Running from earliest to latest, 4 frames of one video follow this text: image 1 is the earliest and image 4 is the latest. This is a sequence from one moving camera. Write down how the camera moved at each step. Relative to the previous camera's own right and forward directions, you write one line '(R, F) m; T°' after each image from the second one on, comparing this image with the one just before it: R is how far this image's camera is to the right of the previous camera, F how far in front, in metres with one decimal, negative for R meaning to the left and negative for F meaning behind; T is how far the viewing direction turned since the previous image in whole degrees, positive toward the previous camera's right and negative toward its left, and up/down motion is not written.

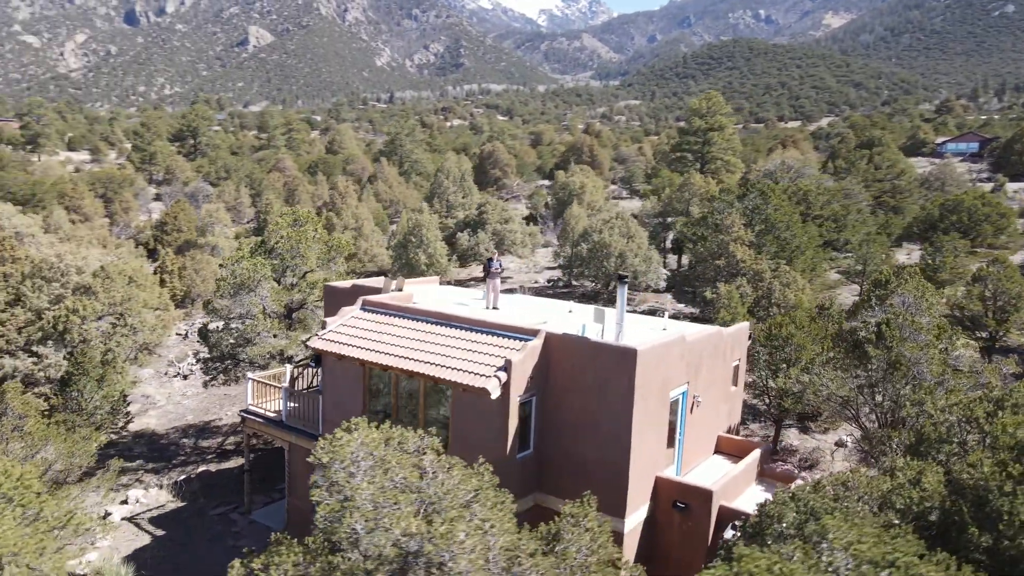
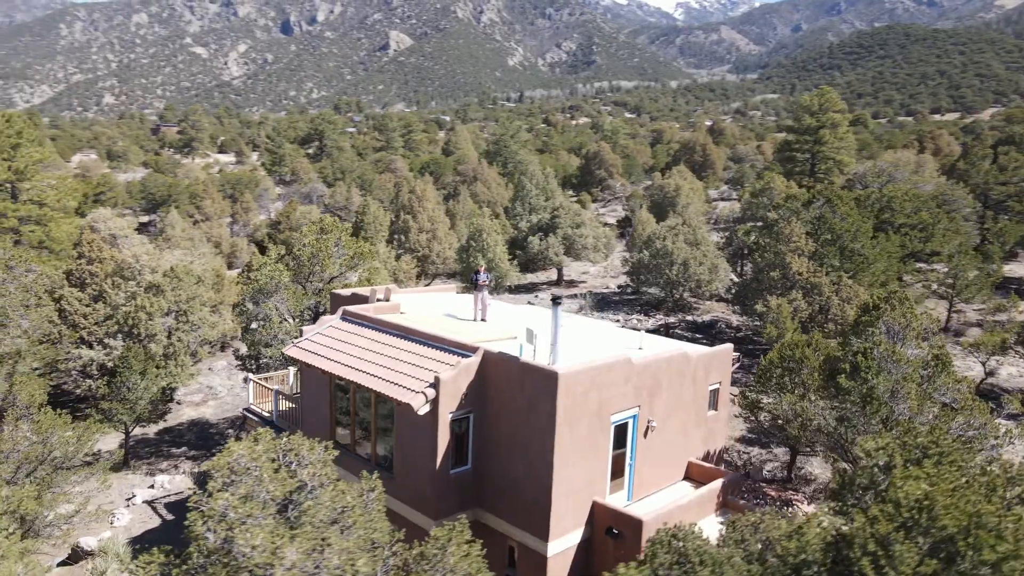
(+3.2, +0.2) m; -10°
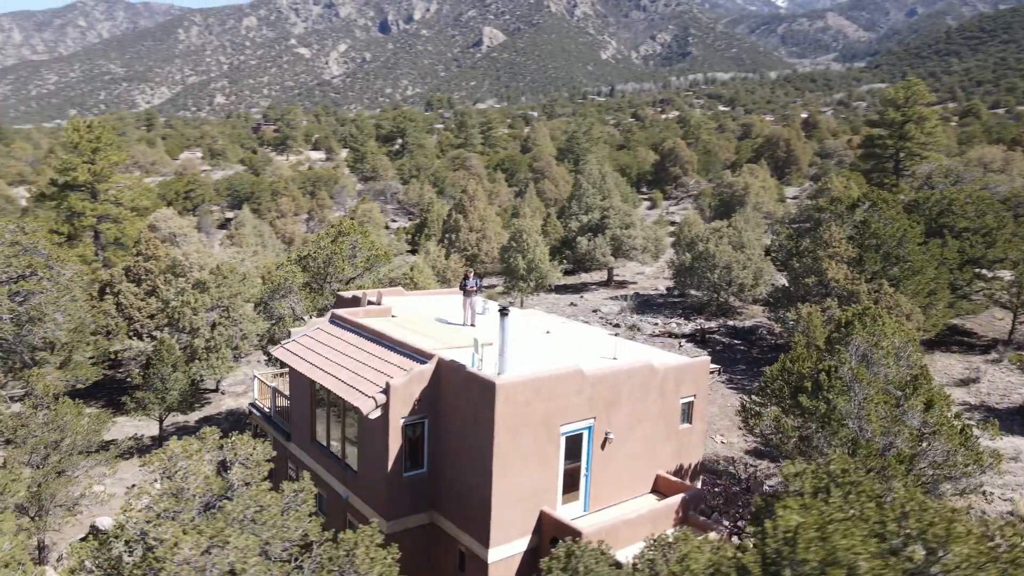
(+2.3, -0.1) m; -7°
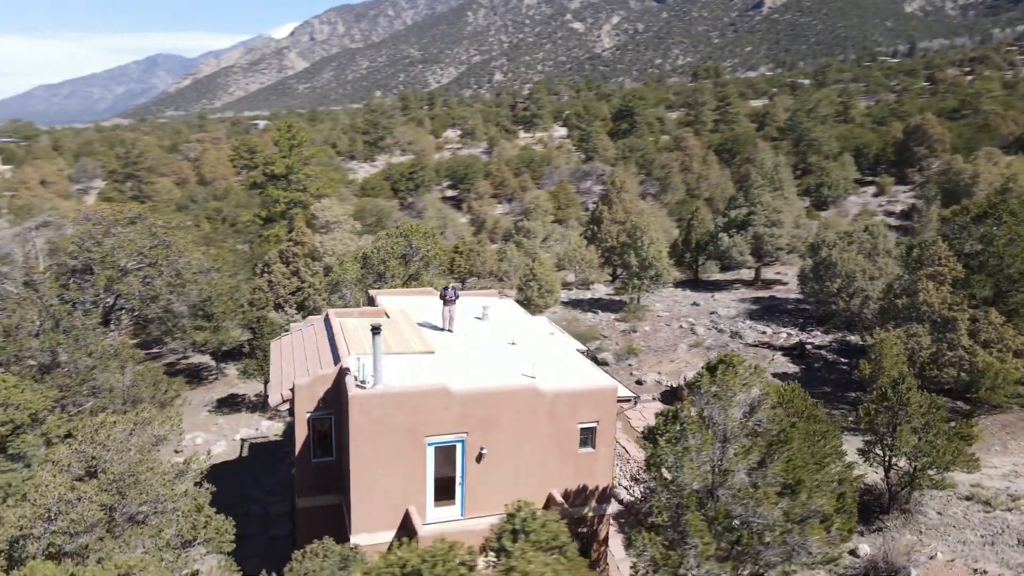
(+7.0, +0.1) m; -20°
